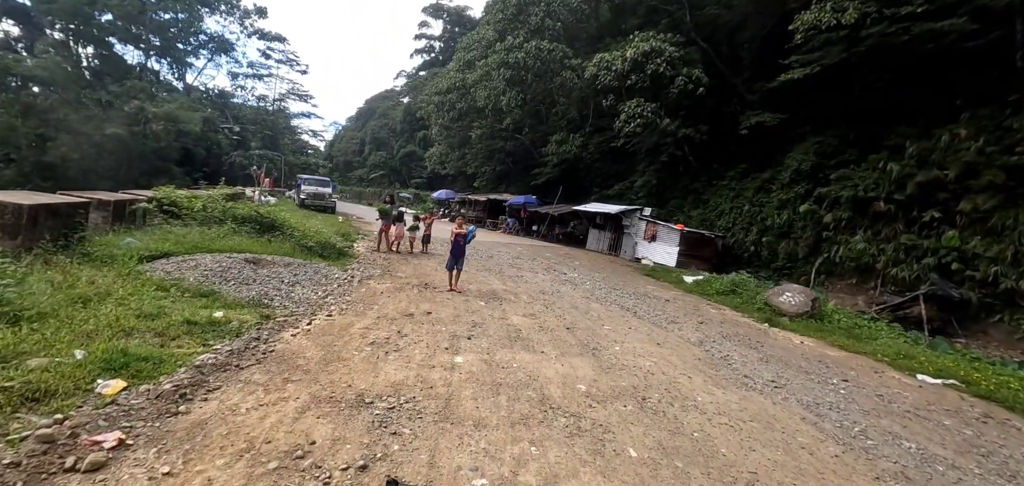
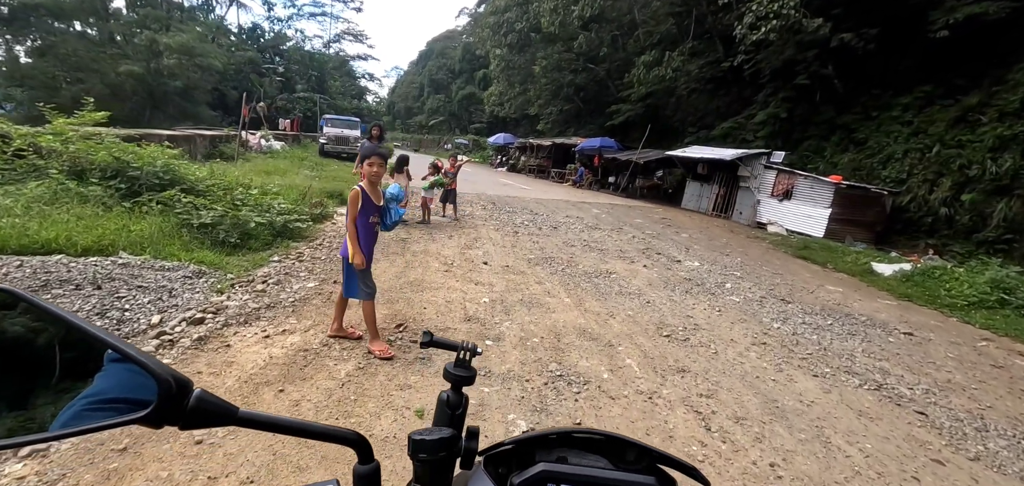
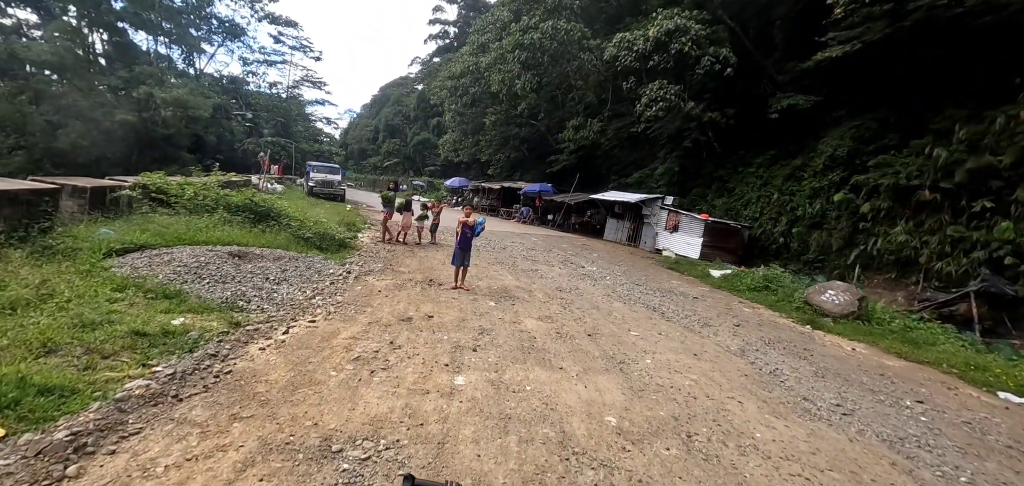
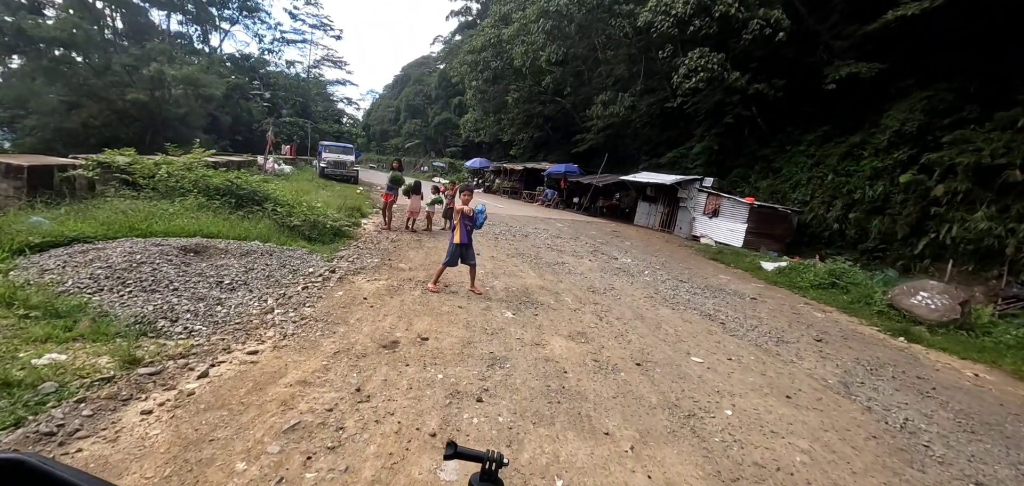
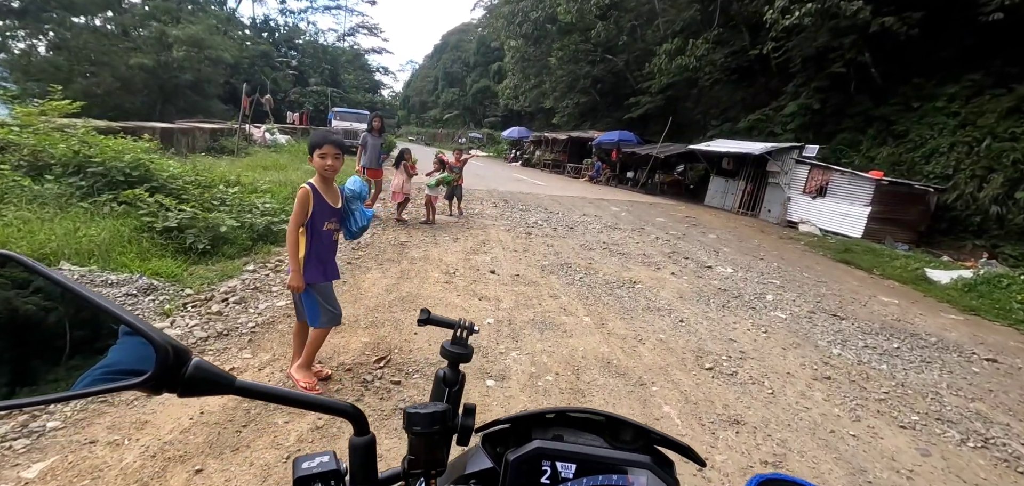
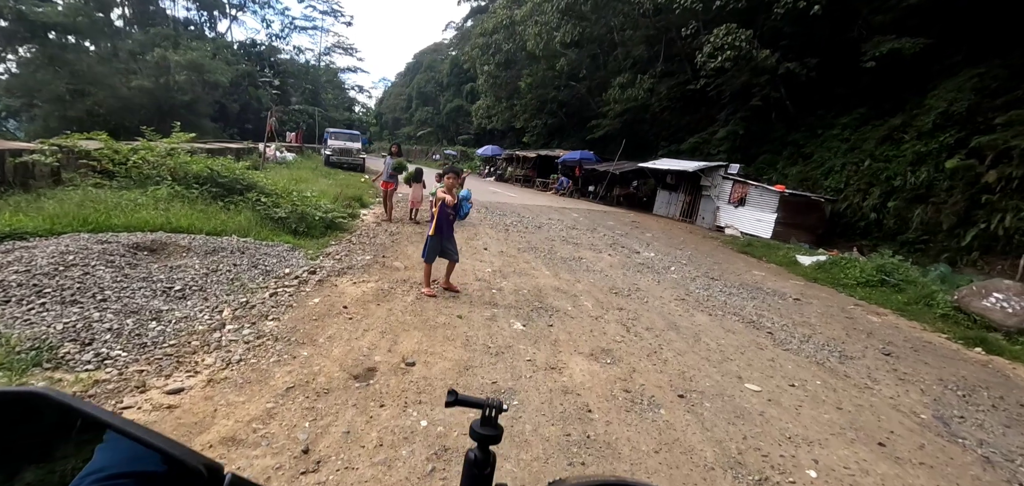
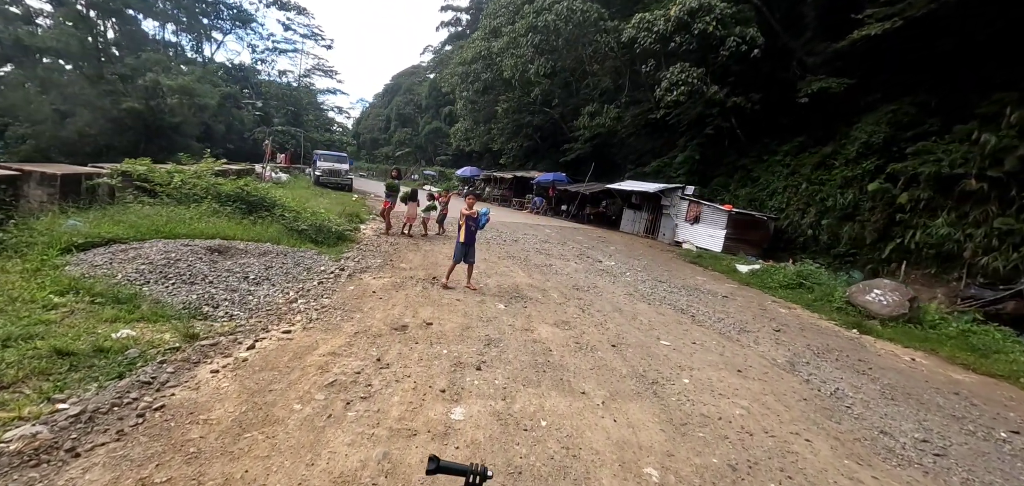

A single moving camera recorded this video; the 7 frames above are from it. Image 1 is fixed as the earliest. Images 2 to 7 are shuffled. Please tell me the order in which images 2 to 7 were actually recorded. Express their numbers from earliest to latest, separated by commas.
3, 7, 4, 6, 2, 5
